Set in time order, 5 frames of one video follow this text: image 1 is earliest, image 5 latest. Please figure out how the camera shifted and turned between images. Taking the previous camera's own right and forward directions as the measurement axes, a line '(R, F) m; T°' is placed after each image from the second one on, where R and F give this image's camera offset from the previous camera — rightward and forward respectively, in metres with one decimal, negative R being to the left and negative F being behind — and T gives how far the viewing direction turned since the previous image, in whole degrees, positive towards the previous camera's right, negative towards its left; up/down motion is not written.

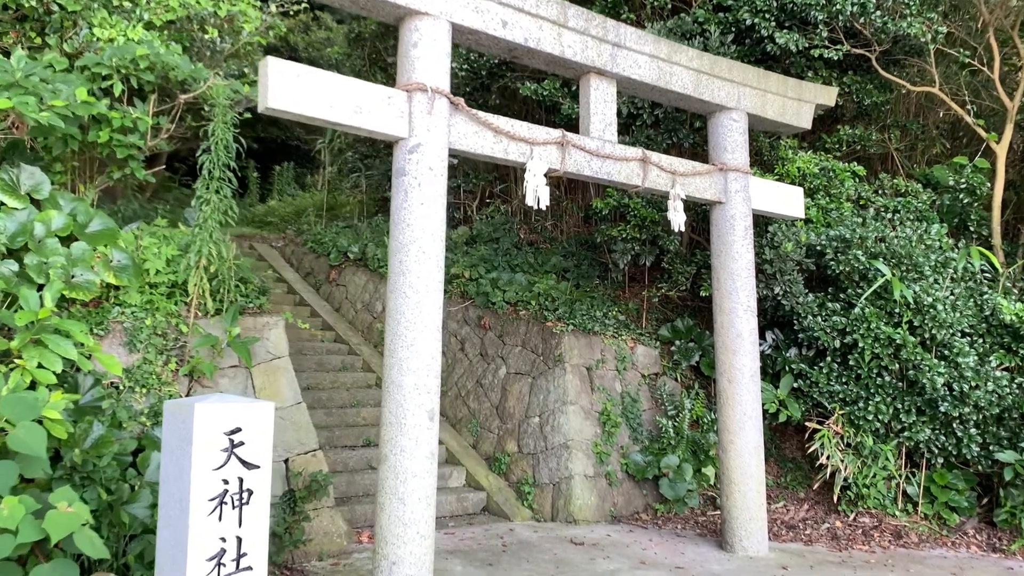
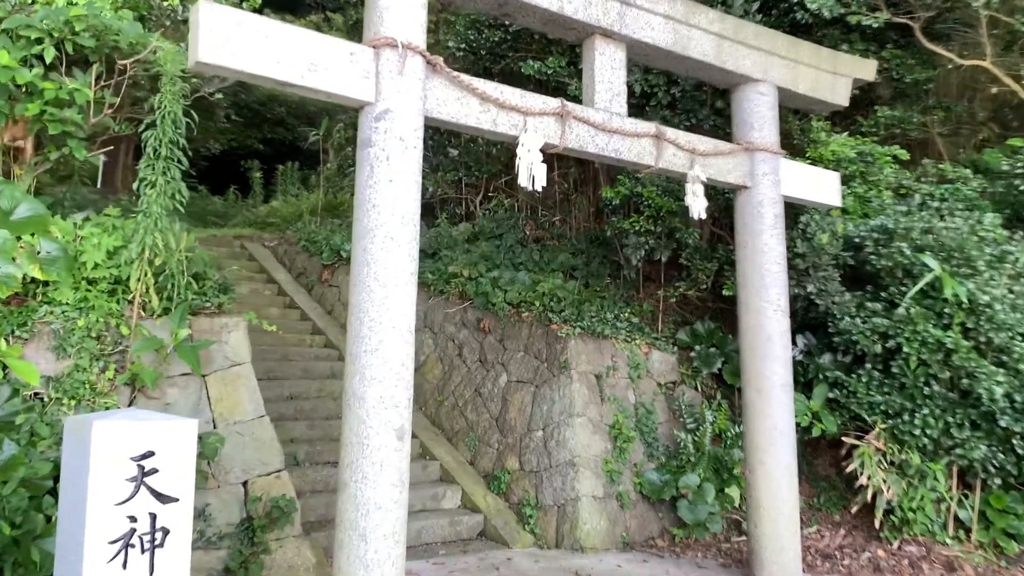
(+0.1, +0.5) m; -1°
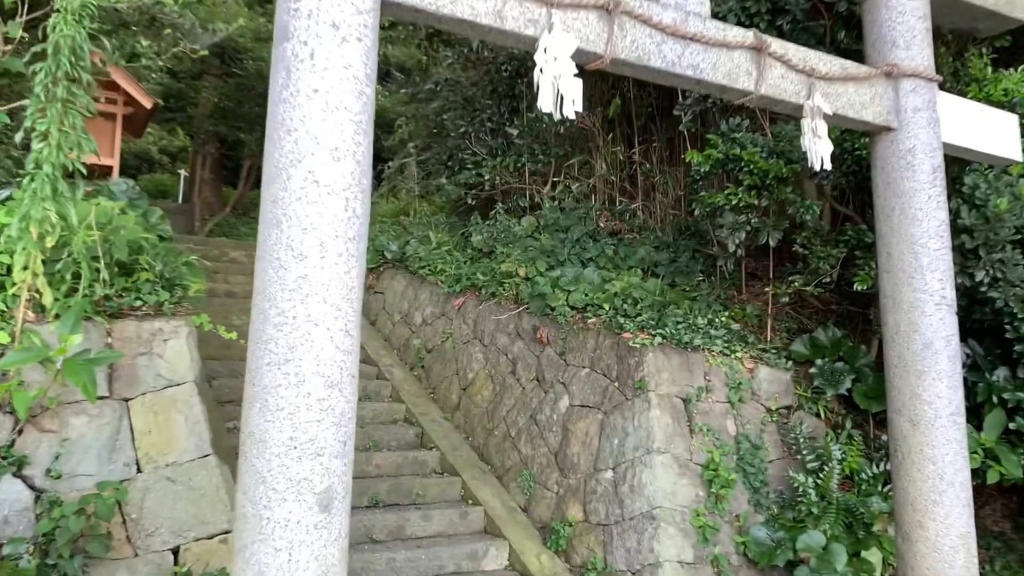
(+0.2, +1.0) m; -7°
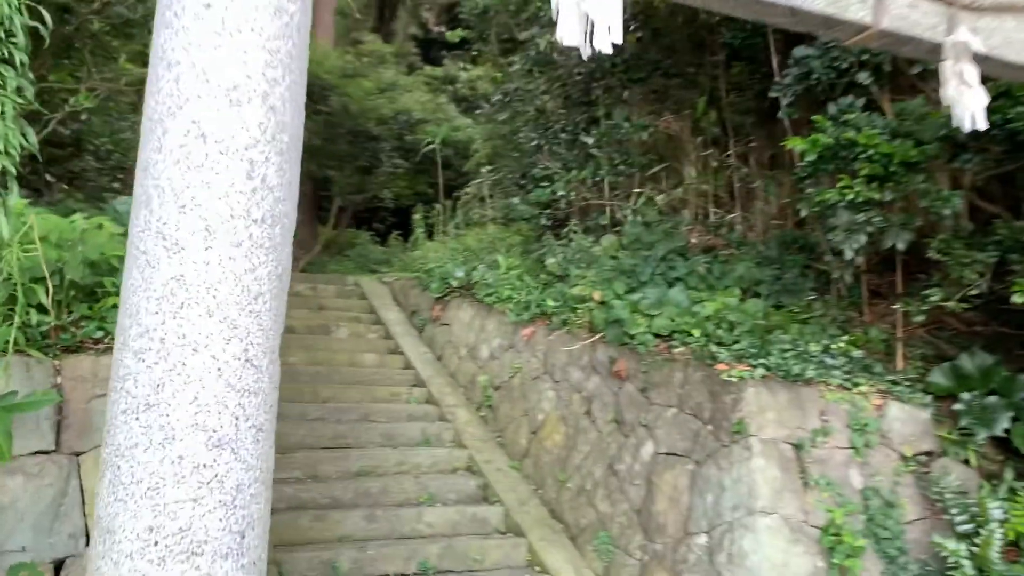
(+0.1, +0.6) m; -7°
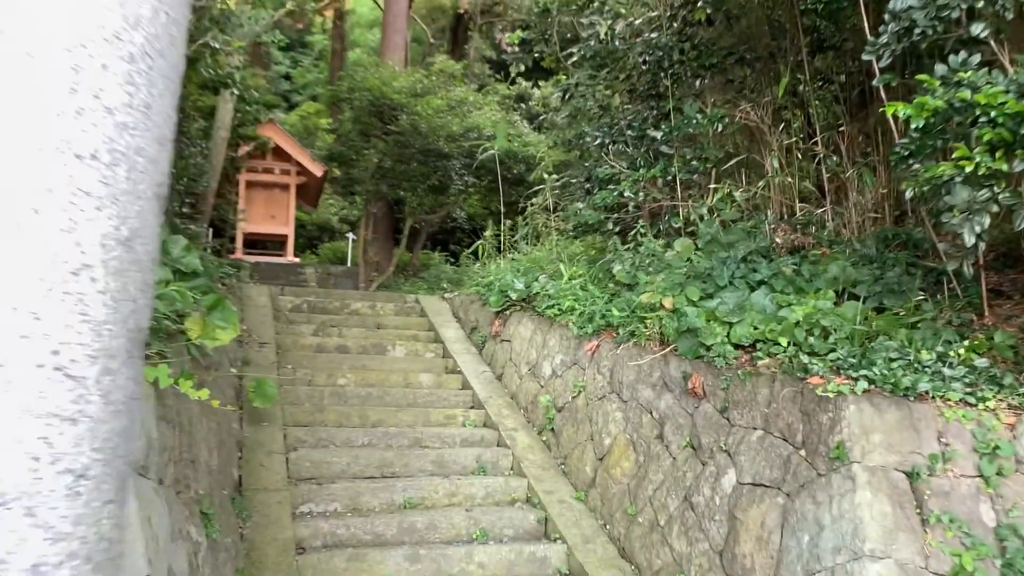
(+0.1, +0.4) m; -5°
